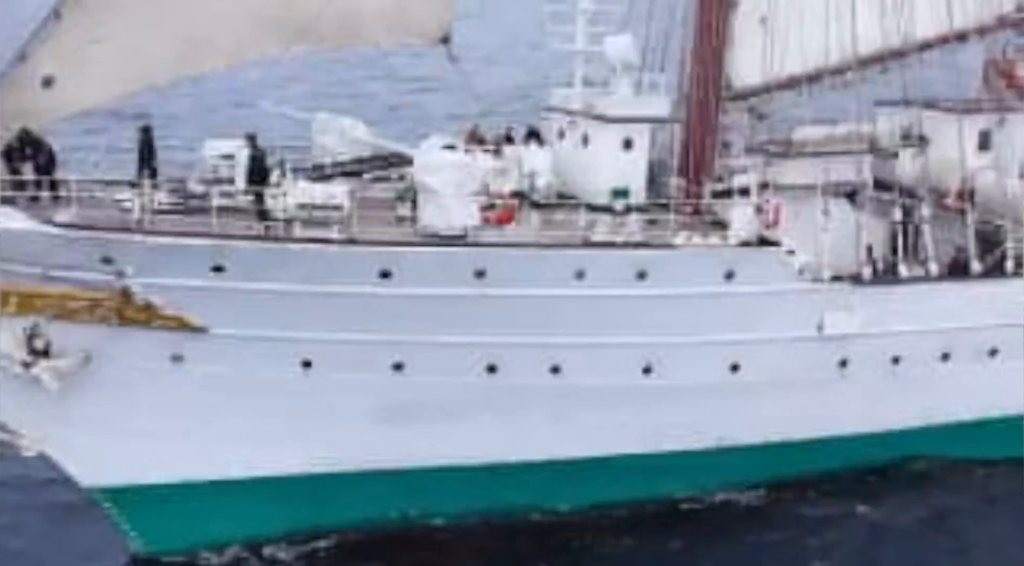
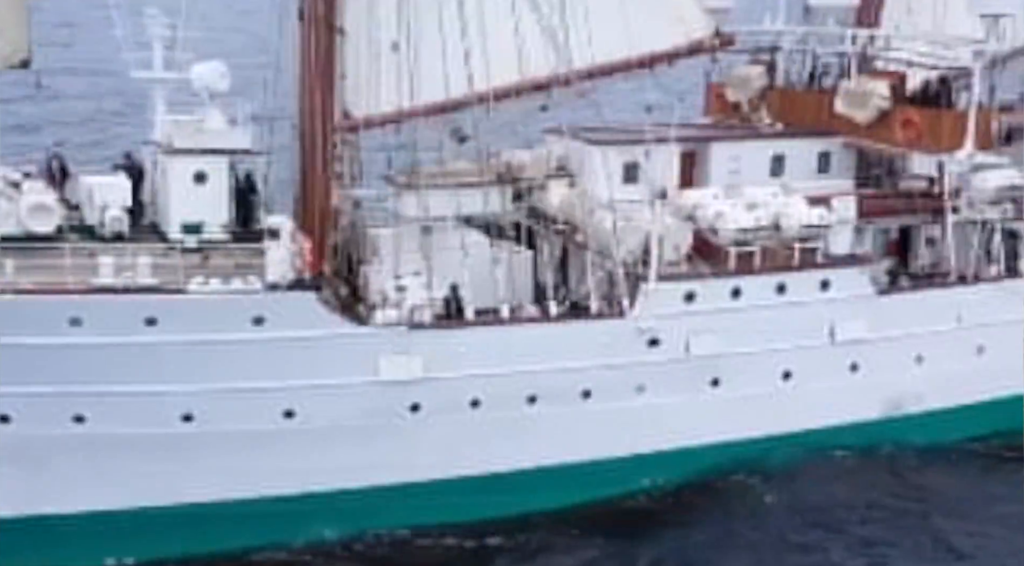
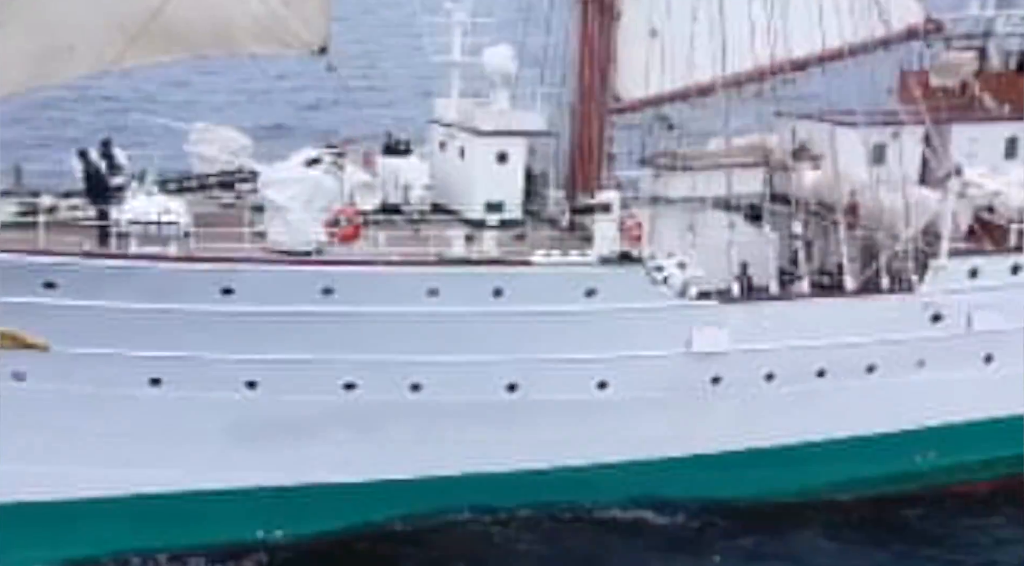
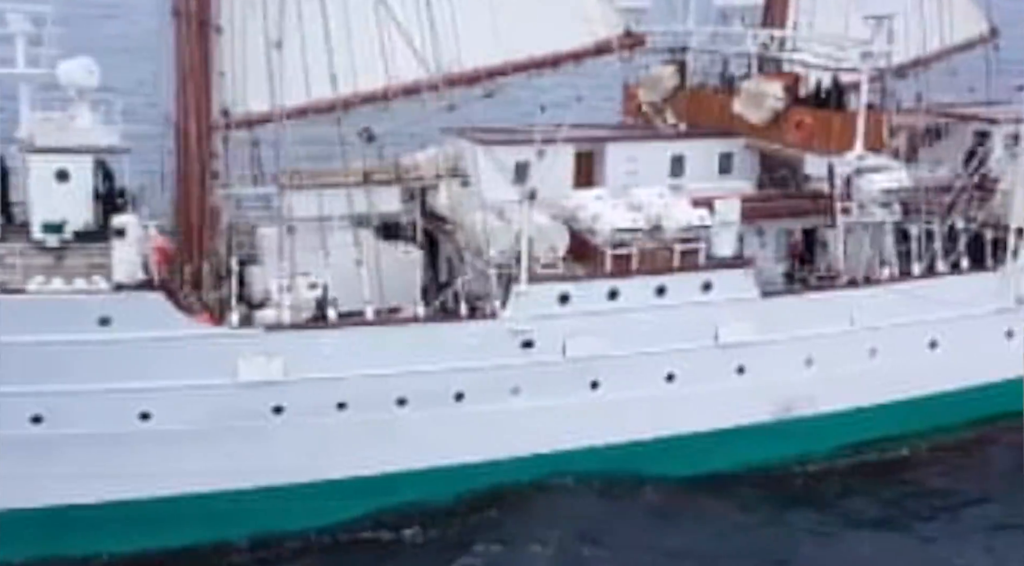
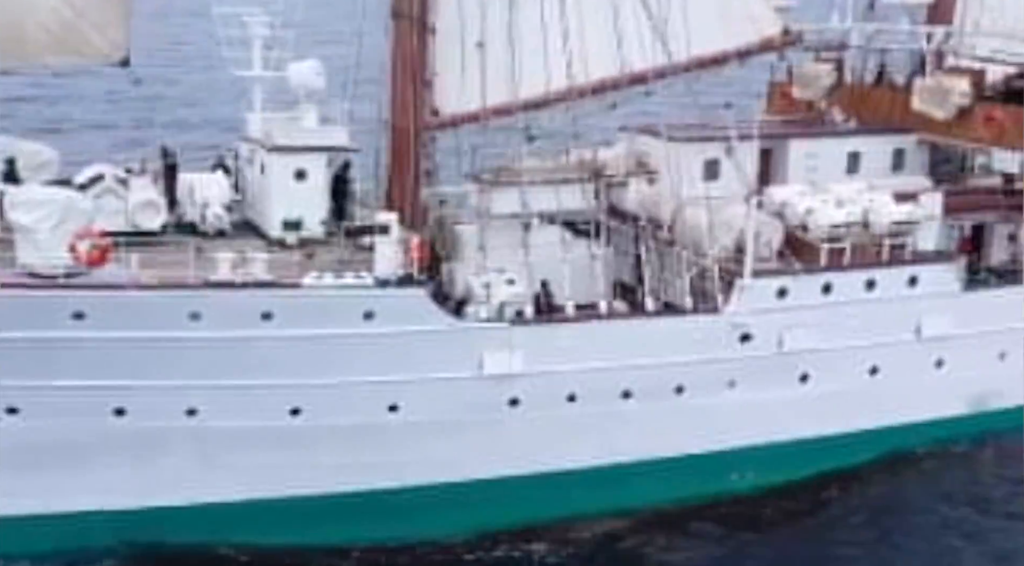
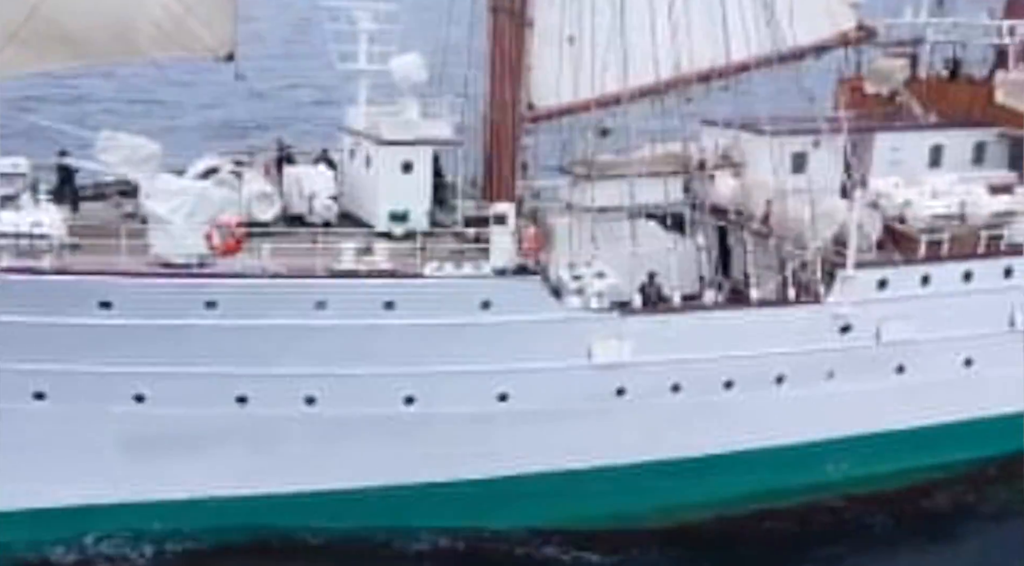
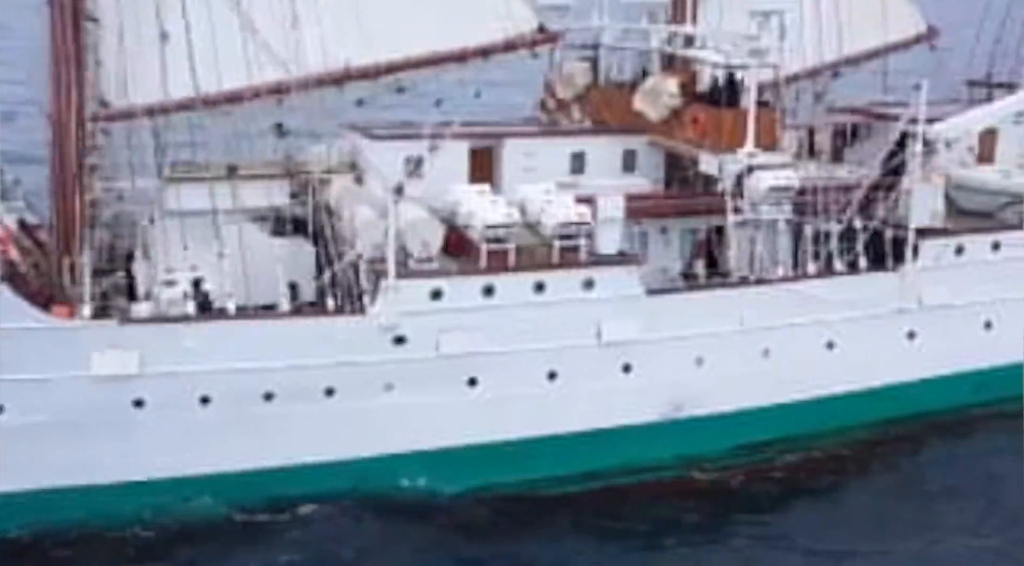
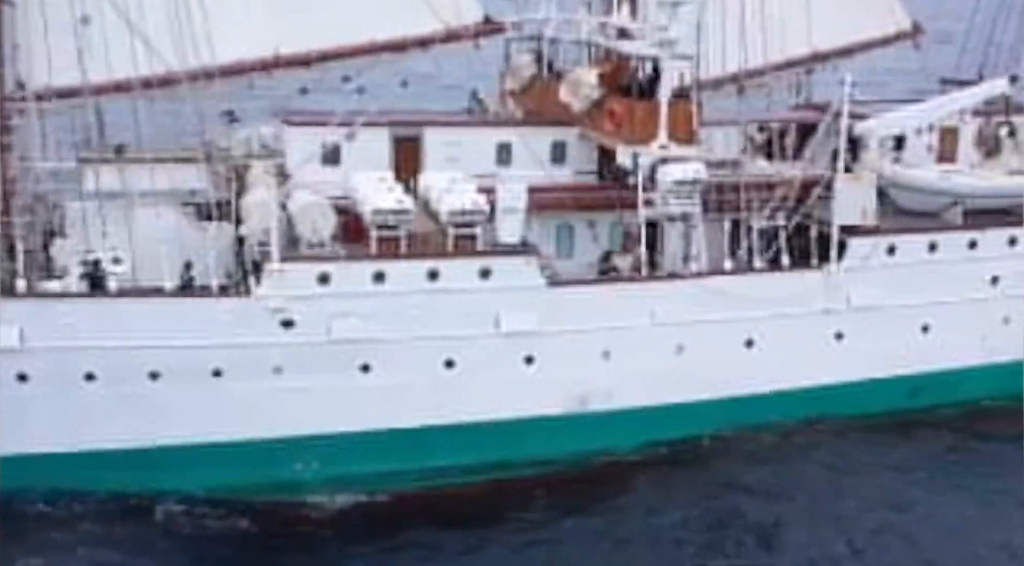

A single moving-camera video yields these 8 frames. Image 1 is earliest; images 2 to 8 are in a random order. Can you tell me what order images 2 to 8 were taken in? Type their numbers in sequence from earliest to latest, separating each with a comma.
3, 6, 5, 2, 4, 7, 8
